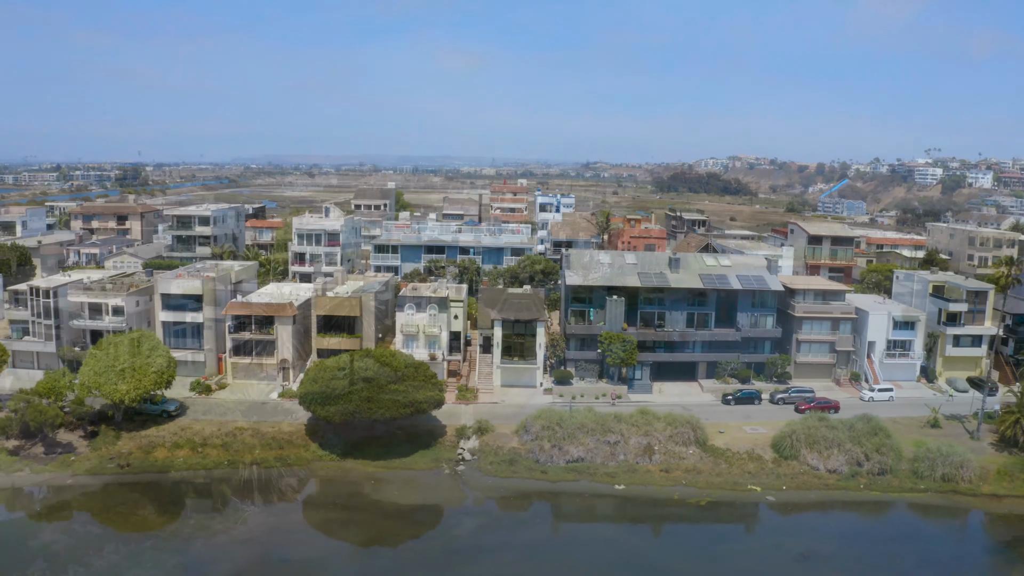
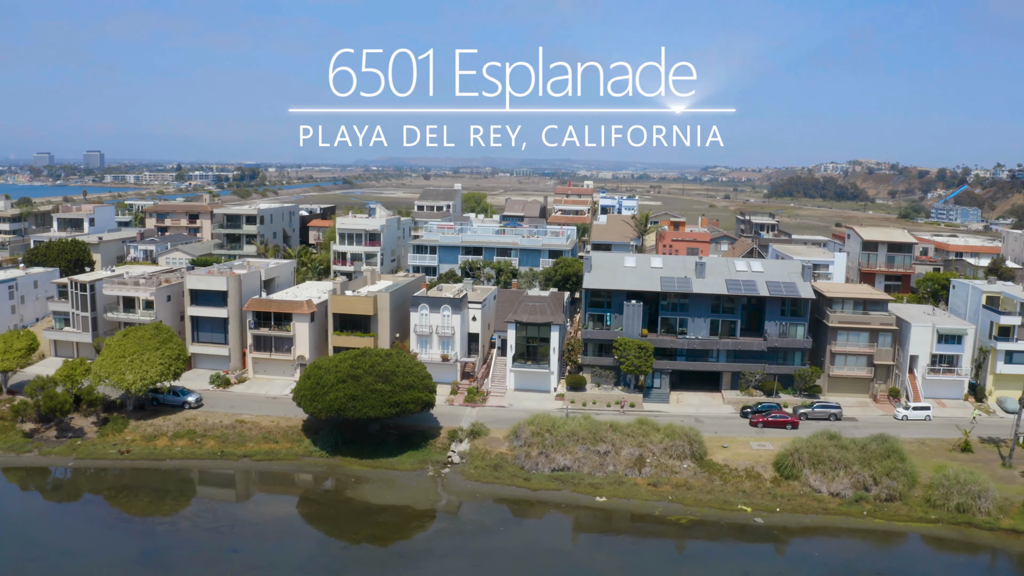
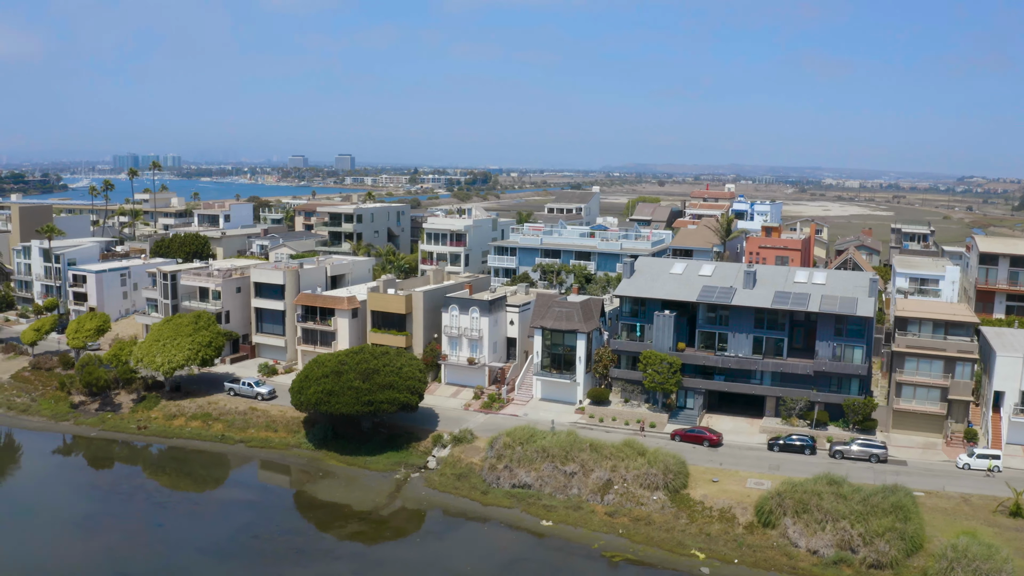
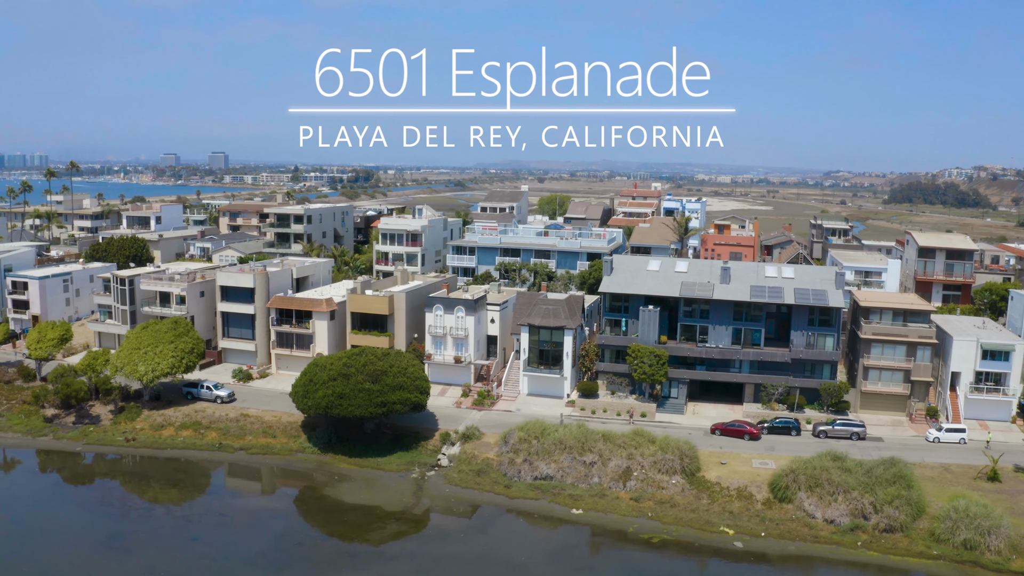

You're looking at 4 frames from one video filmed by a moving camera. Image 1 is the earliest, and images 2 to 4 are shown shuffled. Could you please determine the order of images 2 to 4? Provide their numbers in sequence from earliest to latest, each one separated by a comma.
2, 4, 3
